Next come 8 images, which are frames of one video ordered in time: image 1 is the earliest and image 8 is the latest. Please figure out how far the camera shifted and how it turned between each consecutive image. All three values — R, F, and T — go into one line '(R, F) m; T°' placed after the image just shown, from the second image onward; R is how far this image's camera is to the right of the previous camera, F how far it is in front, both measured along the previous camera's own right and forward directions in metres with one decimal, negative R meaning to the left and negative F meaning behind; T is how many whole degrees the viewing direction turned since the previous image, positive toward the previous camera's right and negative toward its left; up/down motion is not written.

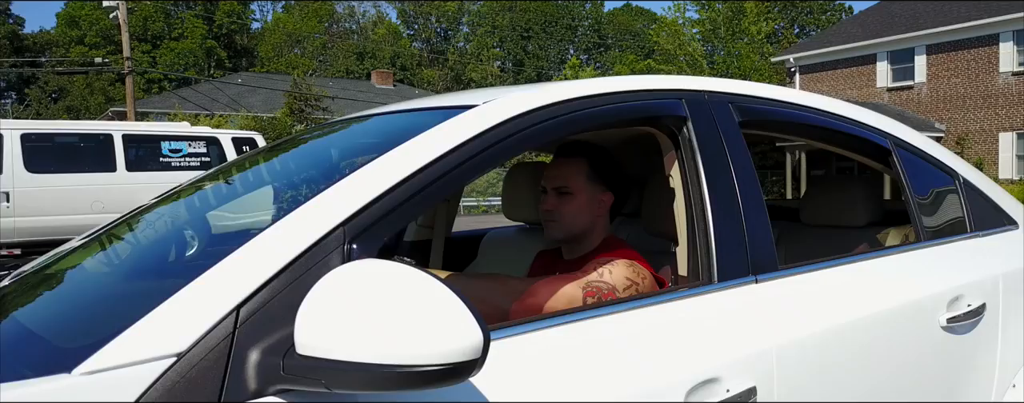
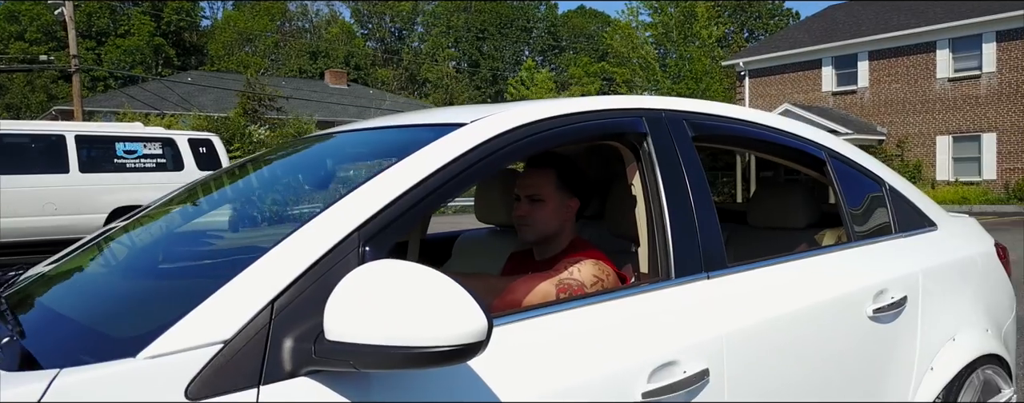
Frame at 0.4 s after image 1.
(-0.1, -0.2) m; +3°
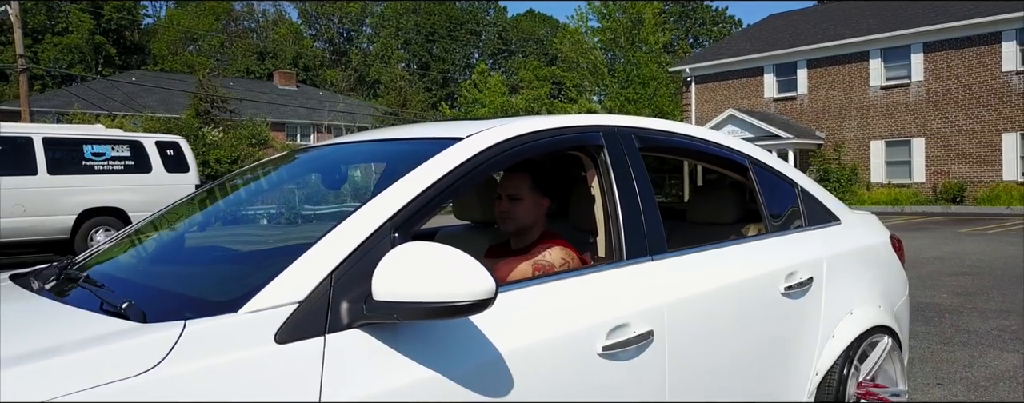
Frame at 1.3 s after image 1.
(-0.1, -0.5) m; +4°
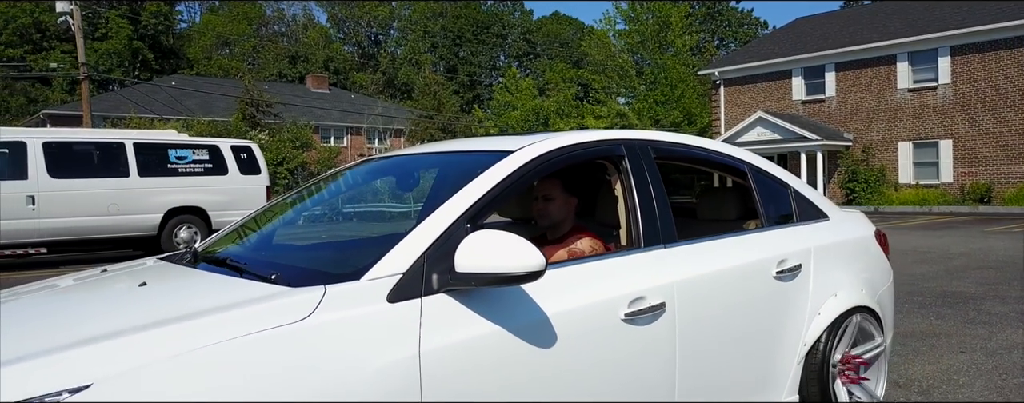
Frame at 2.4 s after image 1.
(-0.1, -0.6) m; -2°
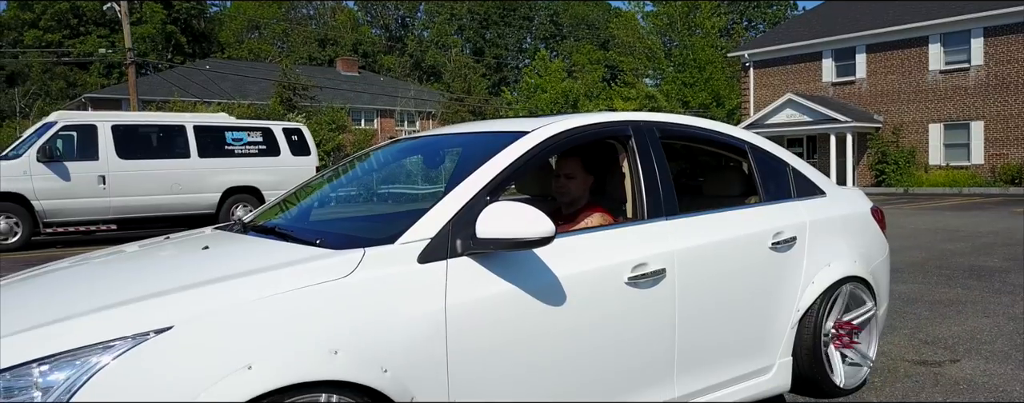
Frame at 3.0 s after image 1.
(0.0, -0.3) m; -2°
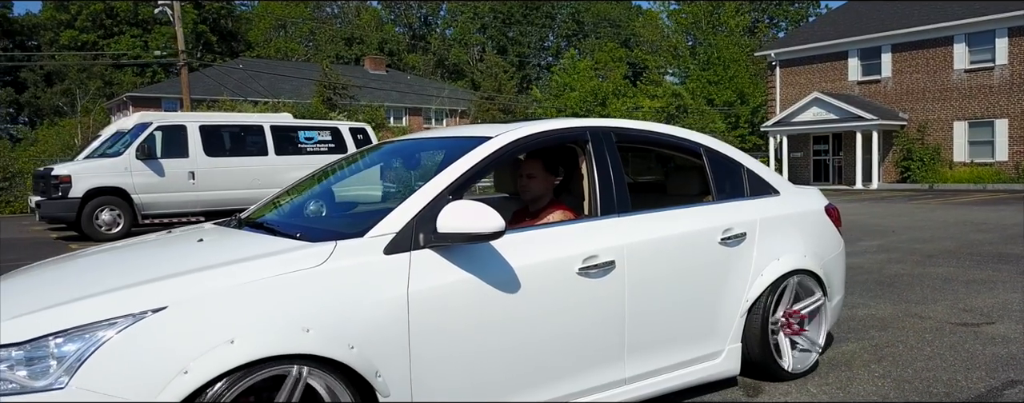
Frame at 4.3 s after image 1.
(+0.3, -0.4) m; -2°
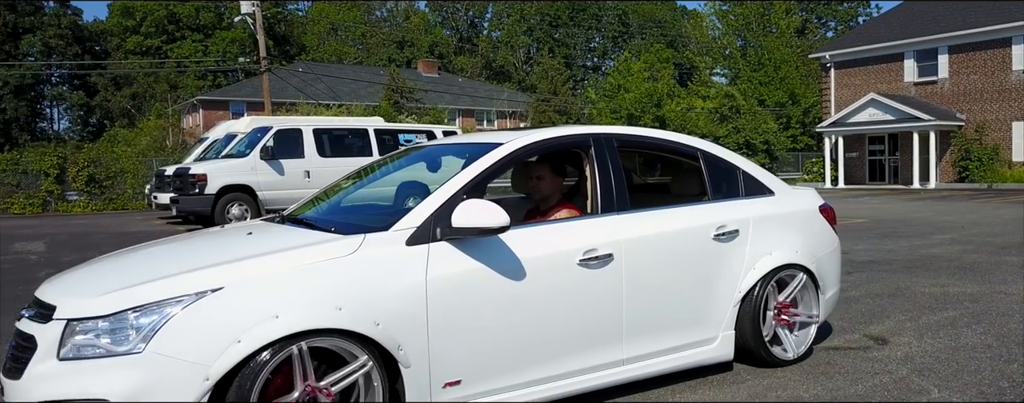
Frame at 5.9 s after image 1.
(+0.2, -0.5) m; -4°
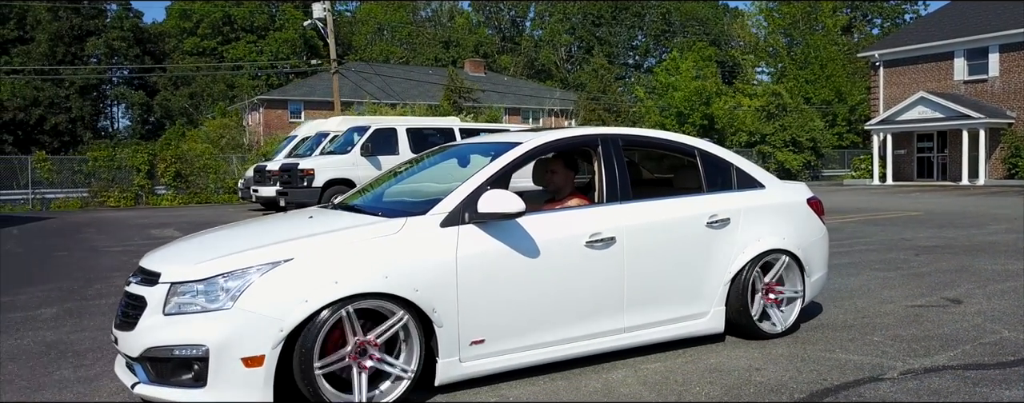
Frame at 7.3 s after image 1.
(+0.2, -0.7) m; -3°
